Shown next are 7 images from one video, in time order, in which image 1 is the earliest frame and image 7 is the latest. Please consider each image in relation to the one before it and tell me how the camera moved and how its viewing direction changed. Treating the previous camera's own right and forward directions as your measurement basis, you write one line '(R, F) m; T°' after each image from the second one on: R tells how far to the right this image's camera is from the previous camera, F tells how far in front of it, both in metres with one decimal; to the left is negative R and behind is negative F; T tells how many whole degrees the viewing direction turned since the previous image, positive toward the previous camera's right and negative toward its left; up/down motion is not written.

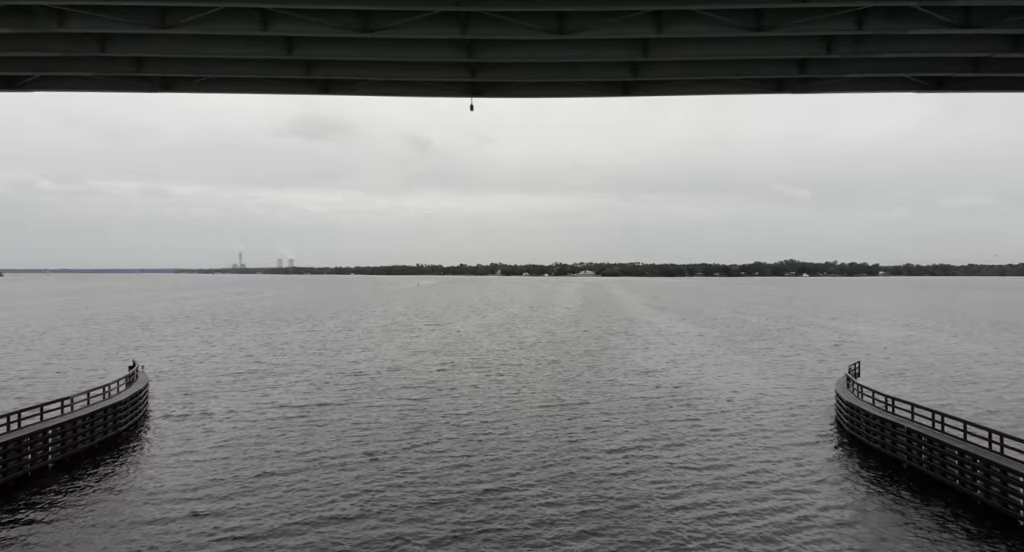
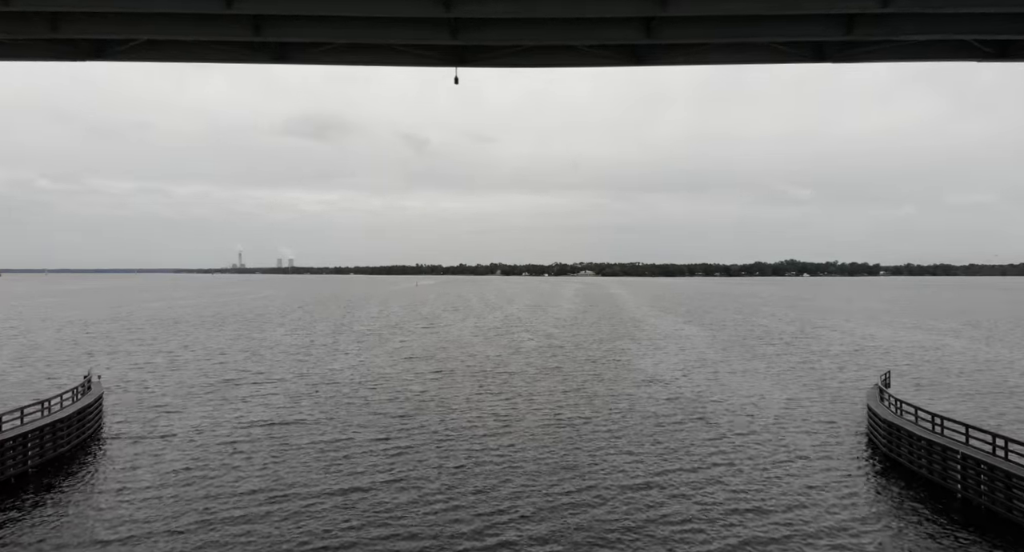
(+0.2, +2.9) m; 0°
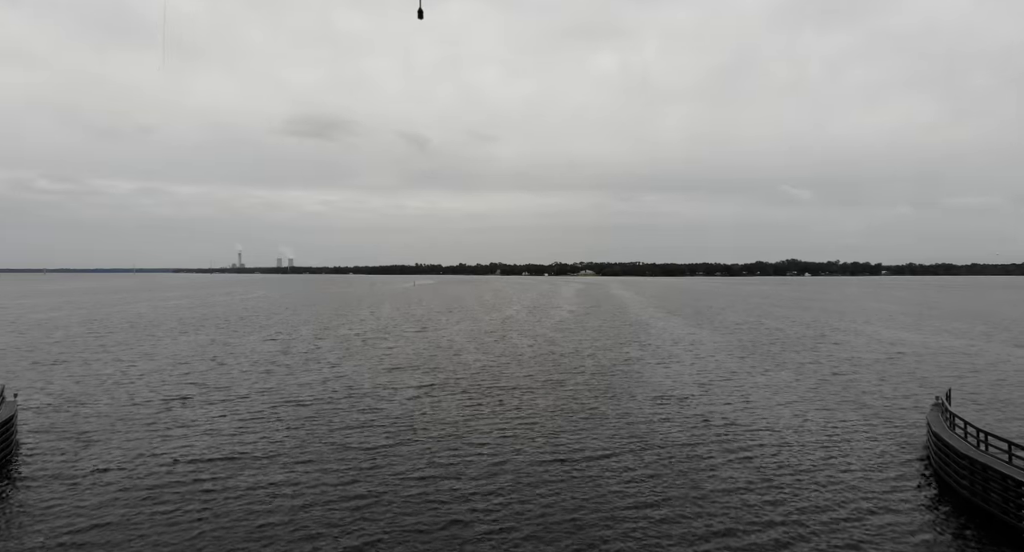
(+0.2, +4.3) m; 0°
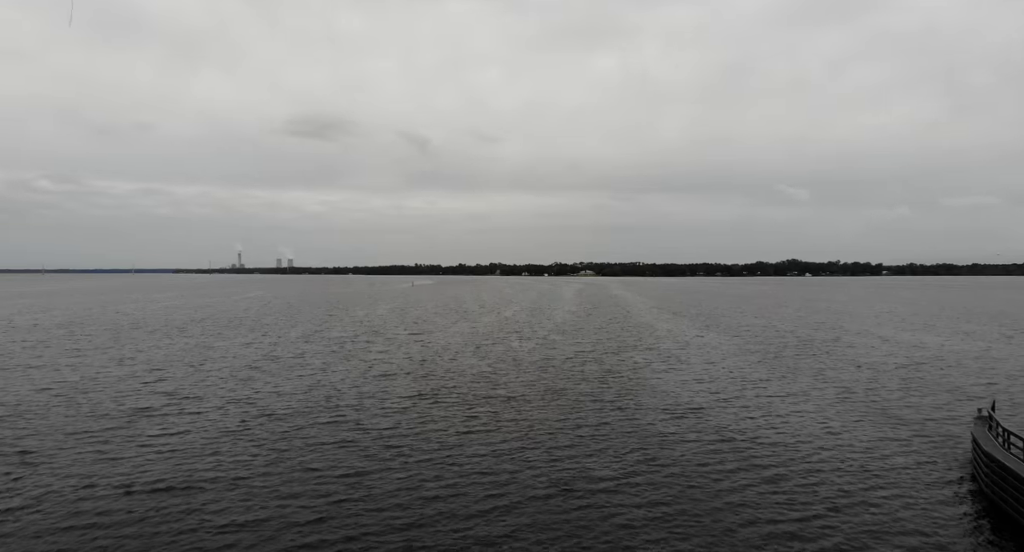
(+0.1, +2.5) m; 0°
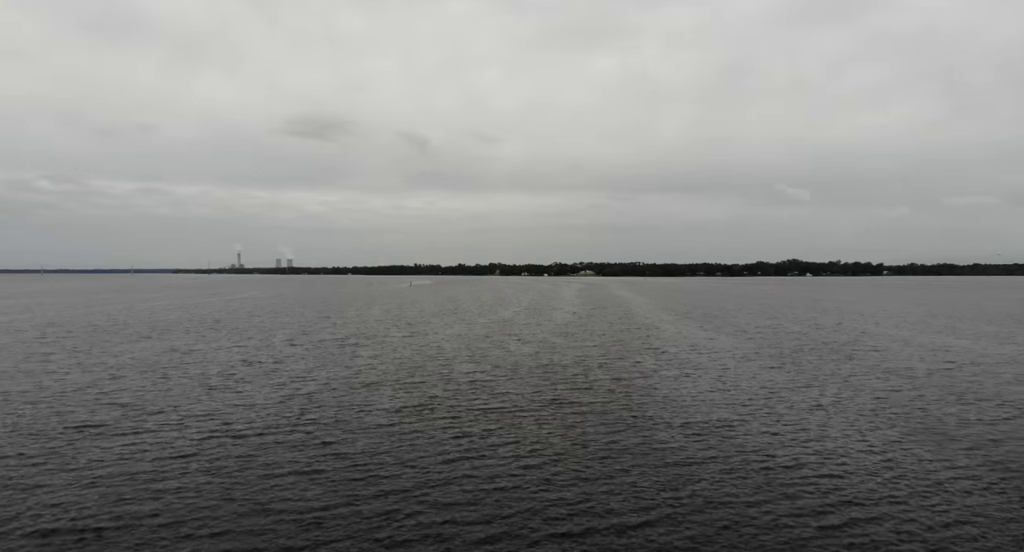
(+0.1, +3.1) m; 0°
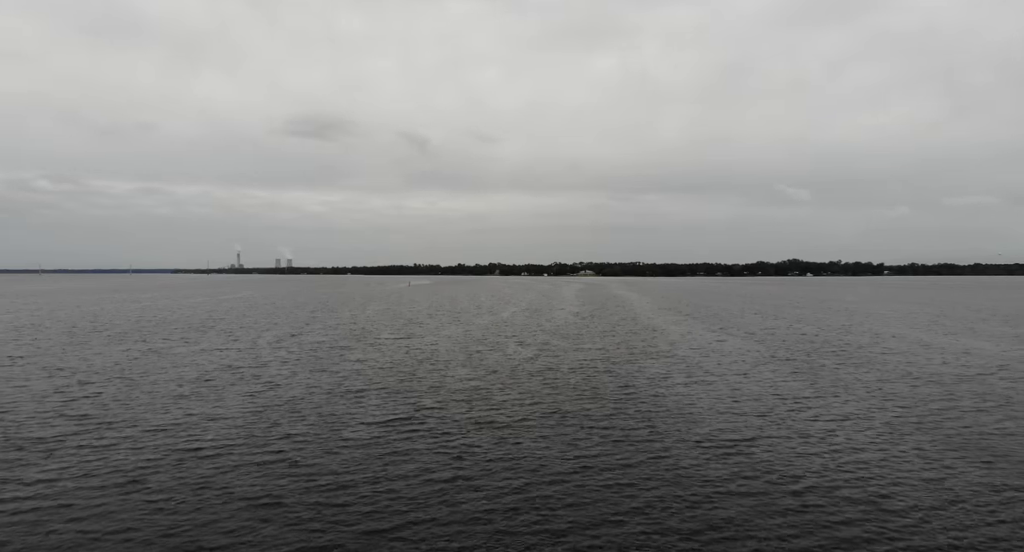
(+0.1, +2.4) m; 0°
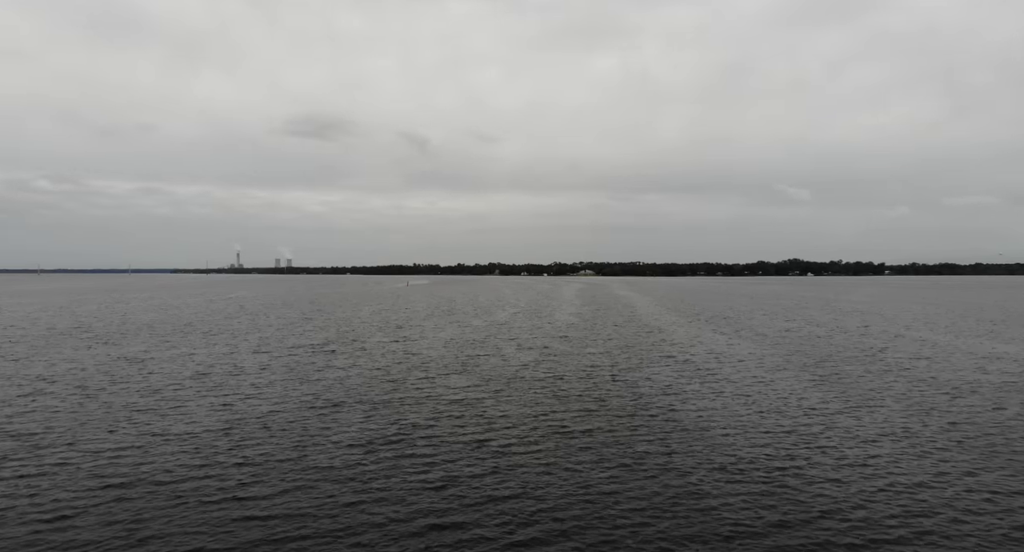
(+0.1, +2.8) m; 0°
